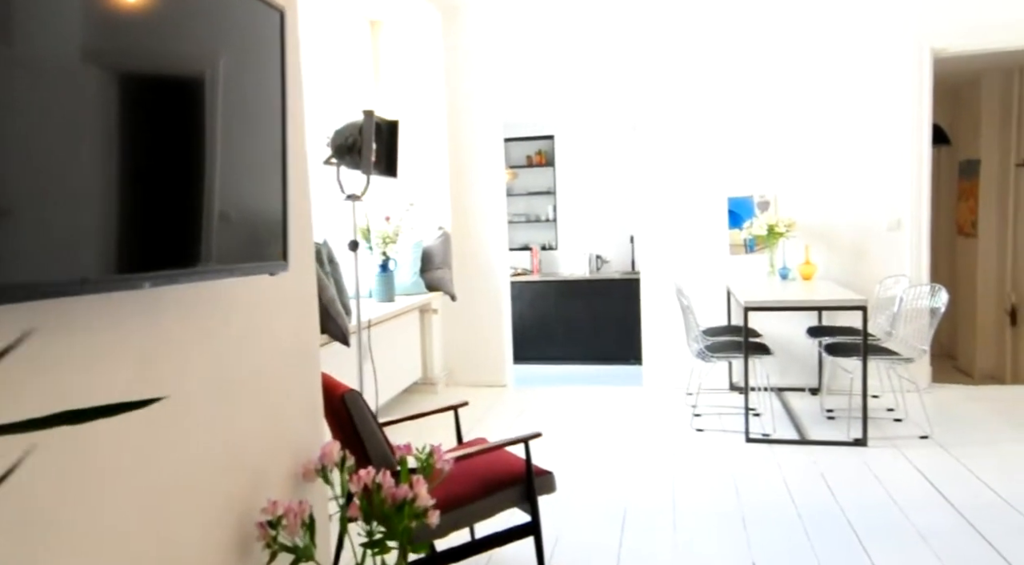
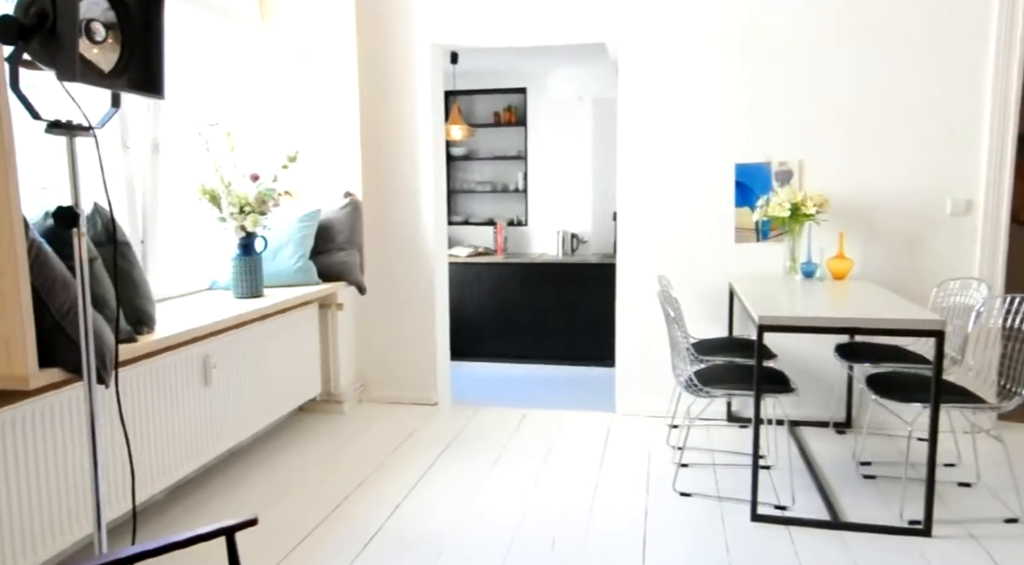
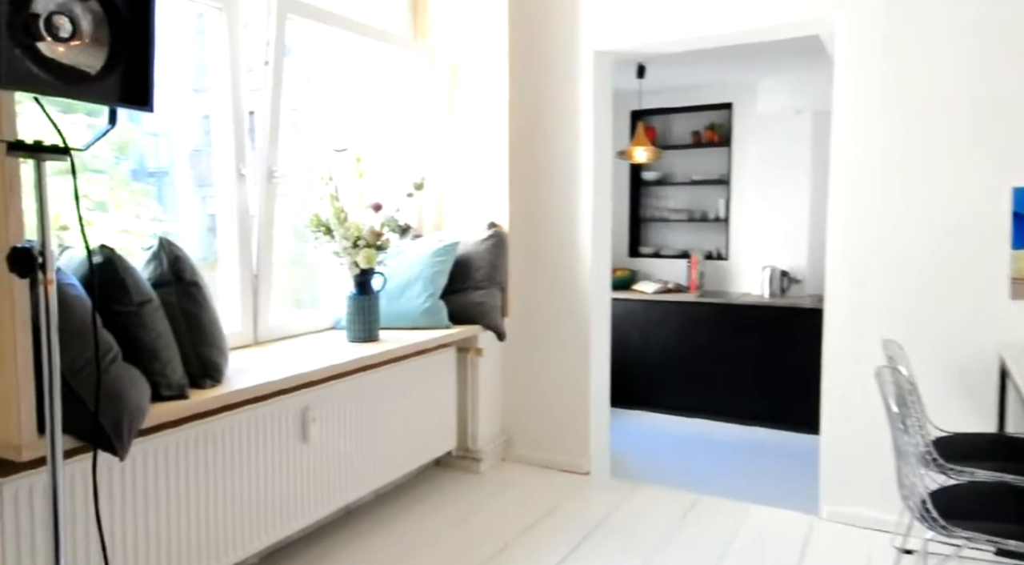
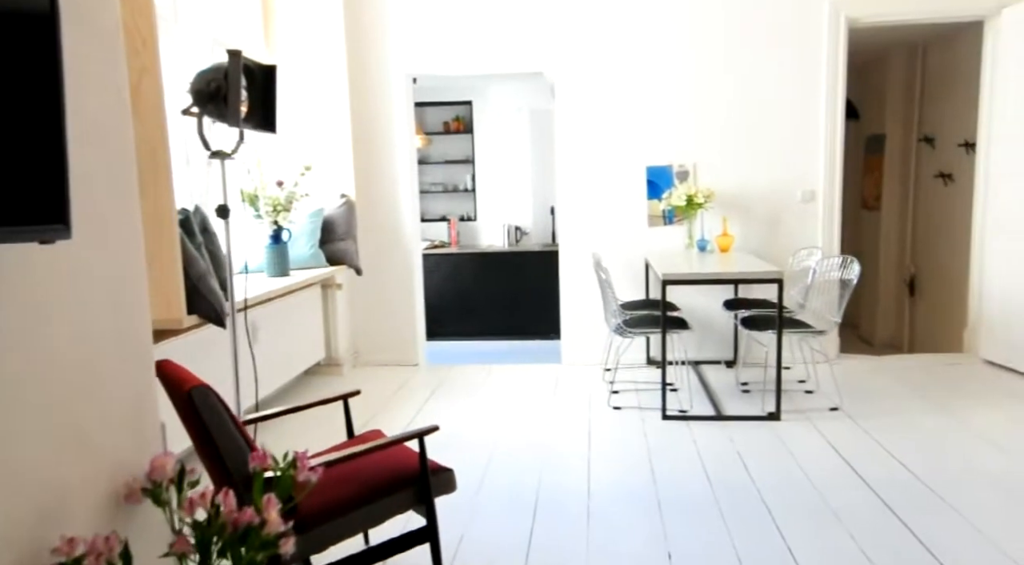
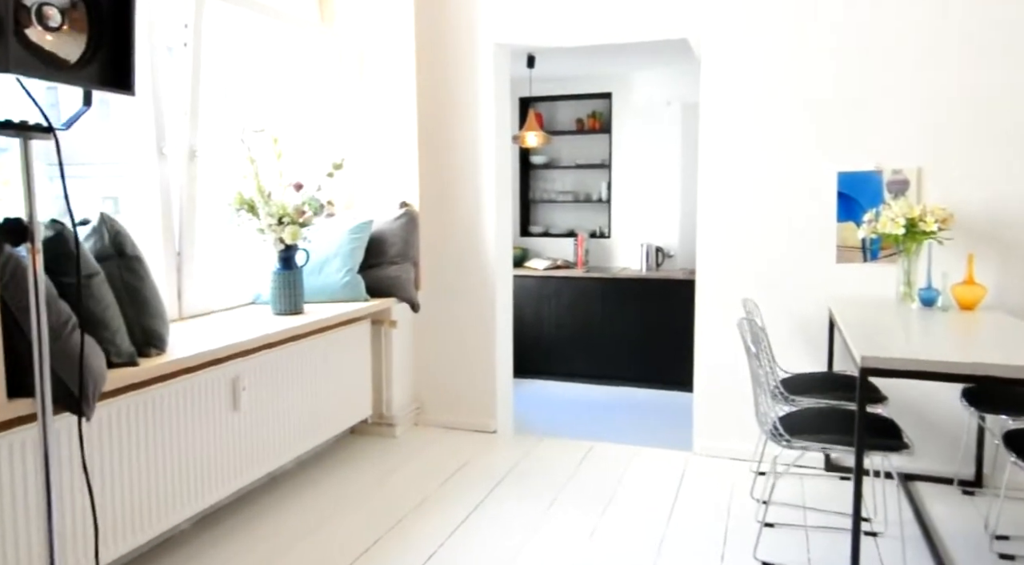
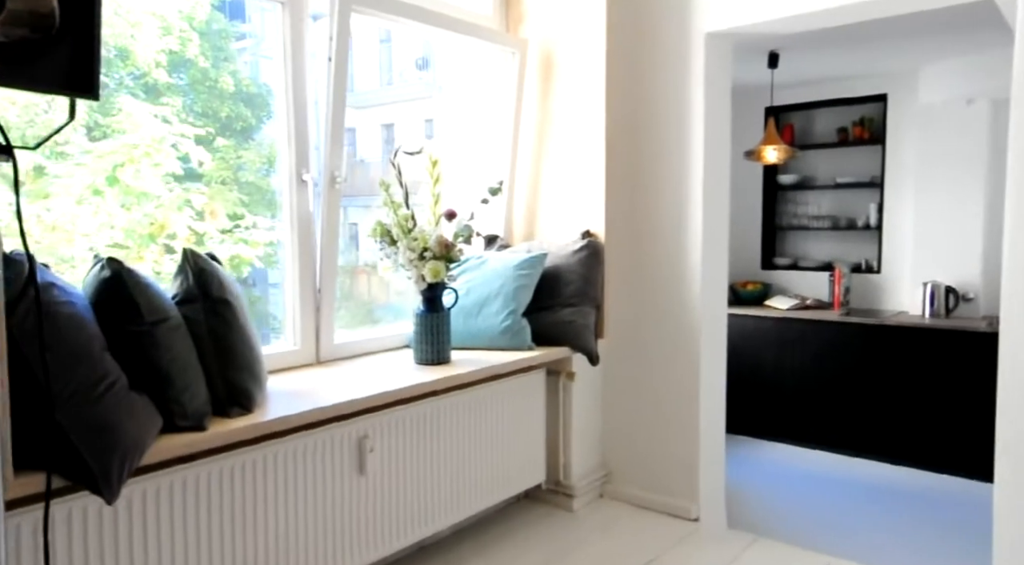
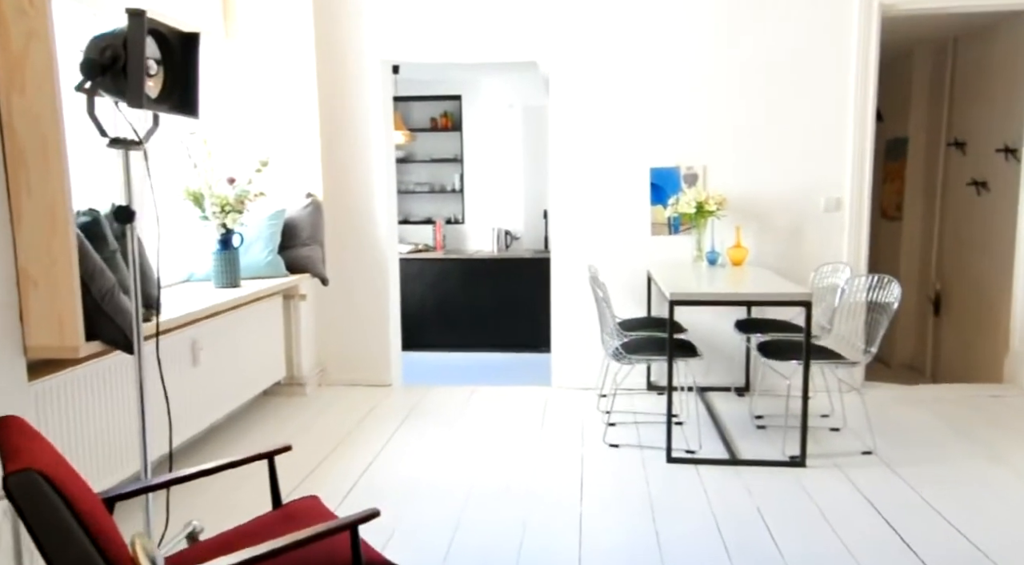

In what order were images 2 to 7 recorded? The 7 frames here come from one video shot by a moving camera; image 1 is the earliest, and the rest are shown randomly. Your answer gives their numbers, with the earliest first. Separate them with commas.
4, 7, 2, 5, 3, 6
